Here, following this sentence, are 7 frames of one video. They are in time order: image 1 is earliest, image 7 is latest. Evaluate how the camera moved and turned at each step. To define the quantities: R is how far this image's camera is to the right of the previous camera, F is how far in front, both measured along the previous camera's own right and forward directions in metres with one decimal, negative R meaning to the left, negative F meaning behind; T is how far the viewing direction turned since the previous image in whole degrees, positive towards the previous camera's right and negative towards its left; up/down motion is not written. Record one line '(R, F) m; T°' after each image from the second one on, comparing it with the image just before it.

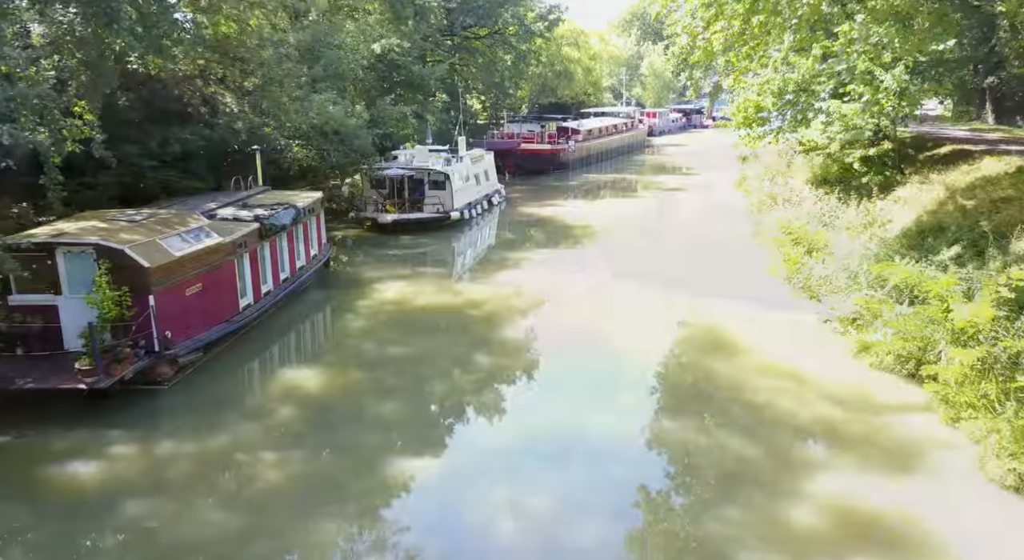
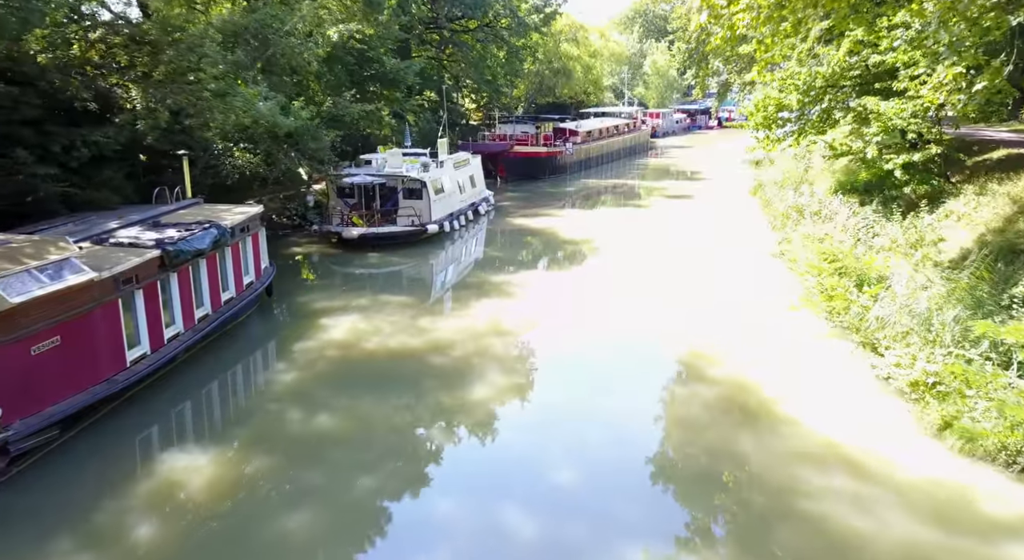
(+0.4, +2.9) m; 0°
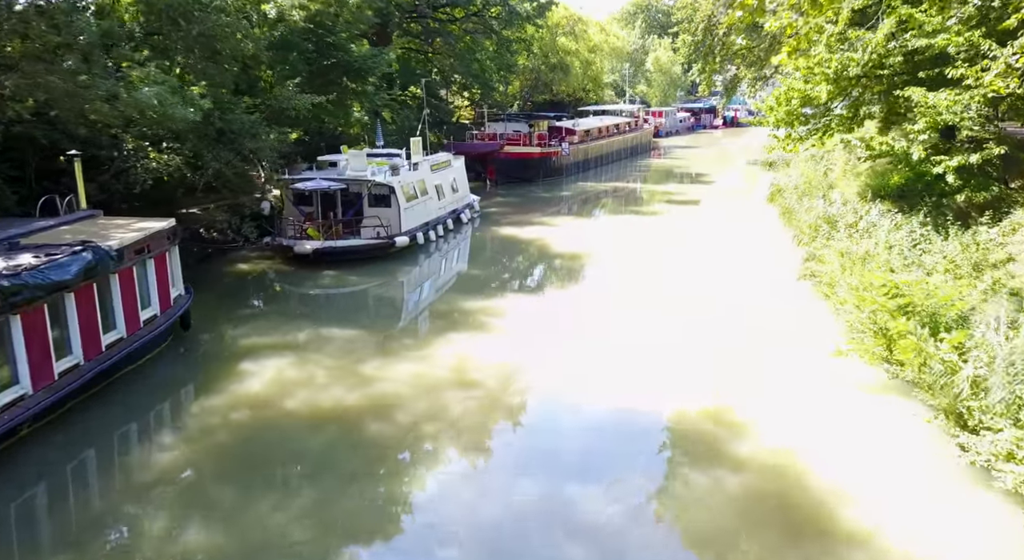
(+0.5, +2.8) m; 0°
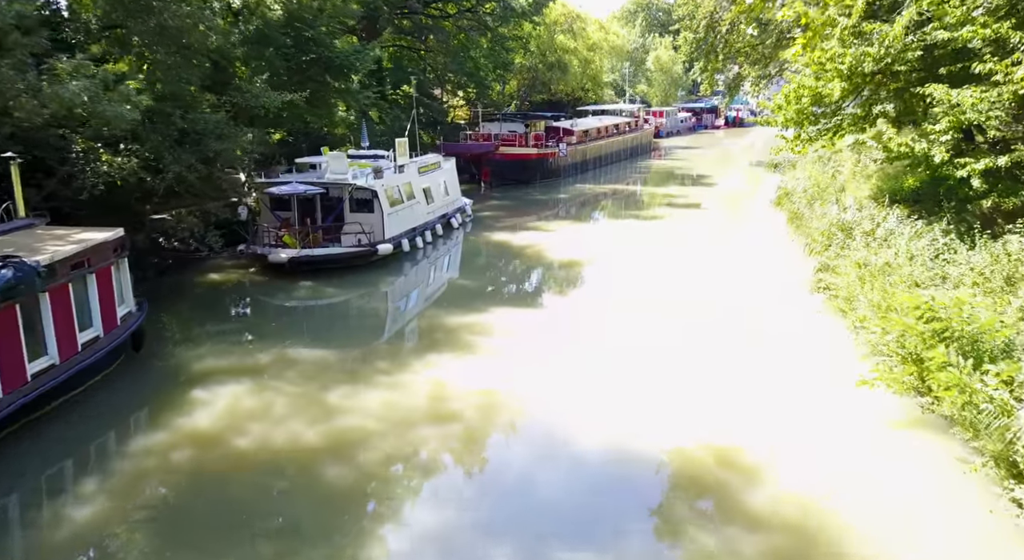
(+0.2, +1.1) m; 0°
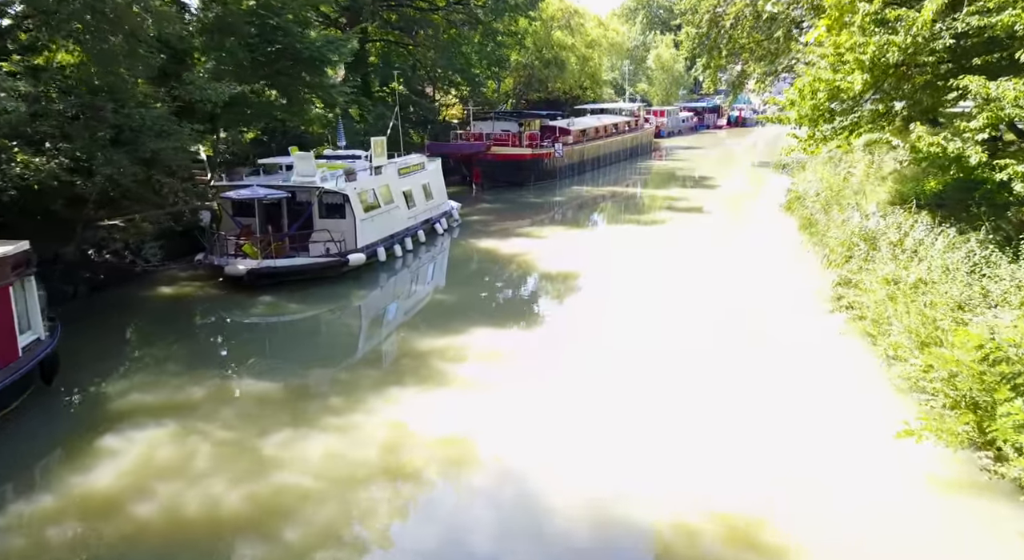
(+0.3, +1.6) m; 0°
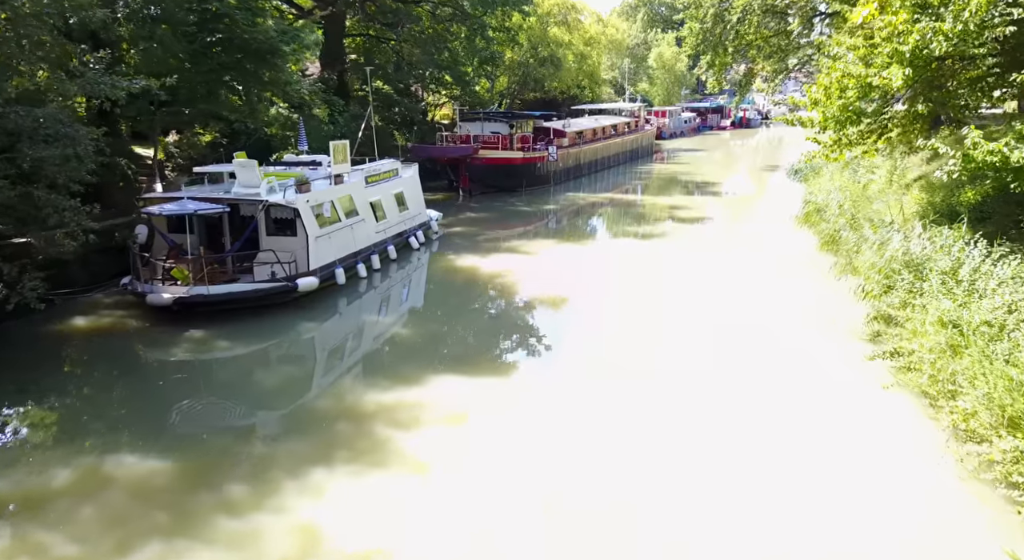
(+0.4, +2.2) m; 0°
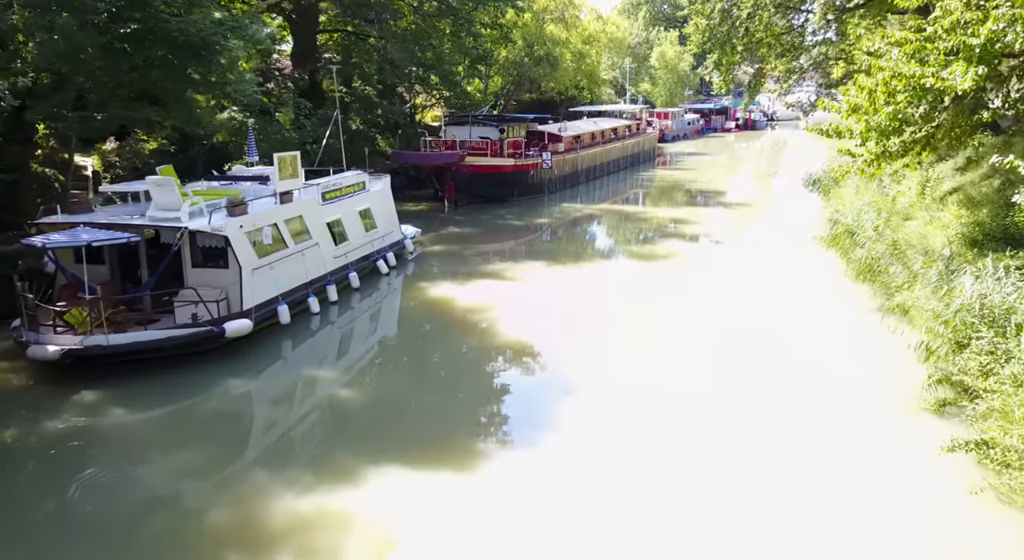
(+0.4, +2.3) m; 0°
